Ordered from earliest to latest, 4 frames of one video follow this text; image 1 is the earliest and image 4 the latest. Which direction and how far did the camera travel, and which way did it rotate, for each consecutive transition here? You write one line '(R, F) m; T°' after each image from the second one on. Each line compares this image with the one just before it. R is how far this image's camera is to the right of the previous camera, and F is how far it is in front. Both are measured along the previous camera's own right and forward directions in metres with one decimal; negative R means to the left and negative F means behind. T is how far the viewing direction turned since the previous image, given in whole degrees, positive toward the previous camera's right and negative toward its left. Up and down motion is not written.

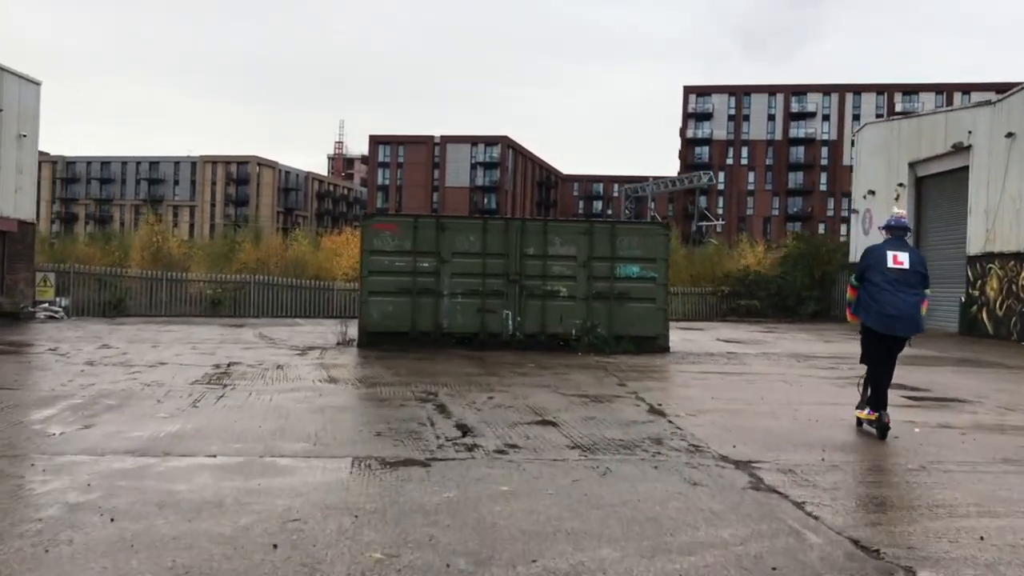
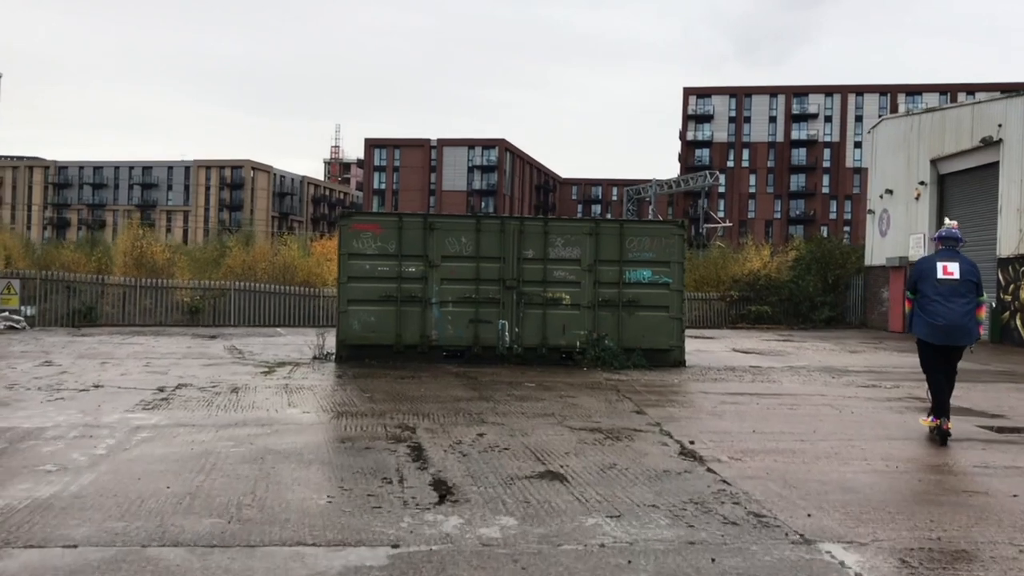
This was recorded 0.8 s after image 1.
(0.0, +1.8) m; 0°
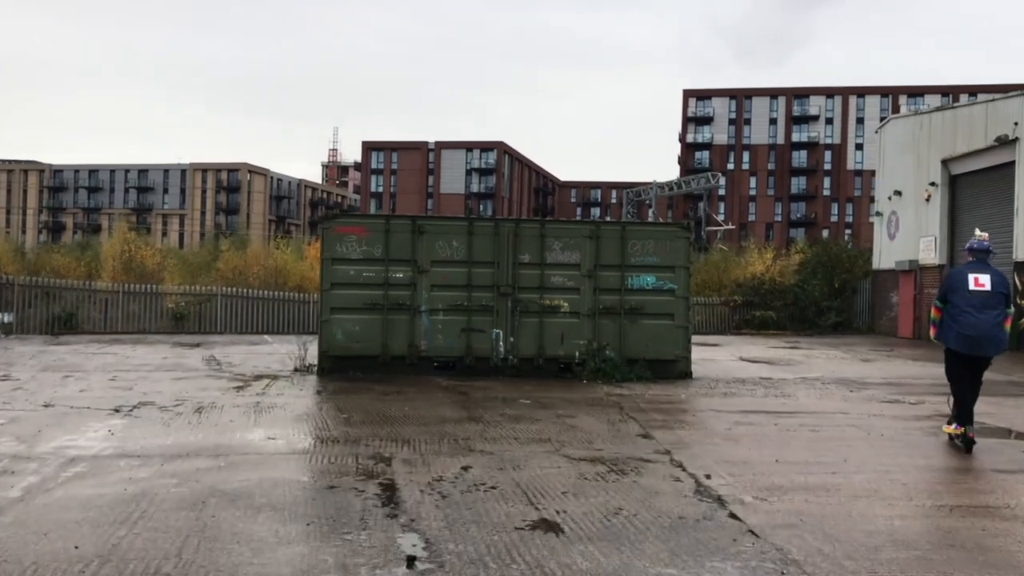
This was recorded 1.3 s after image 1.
(+0.1, +1.0) m; 0°
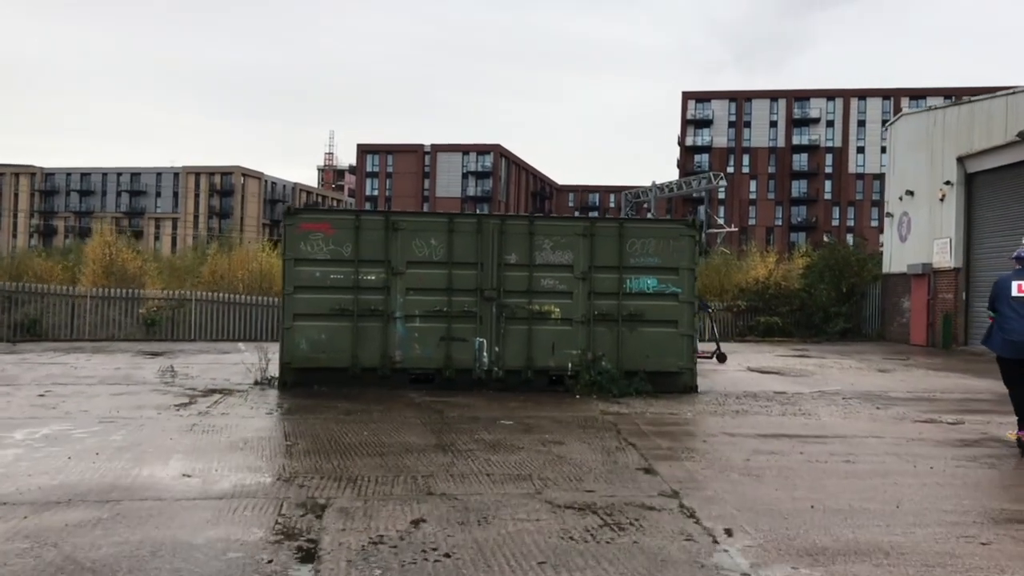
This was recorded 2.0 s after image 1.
(+0.2, +1.4) m; 0°
